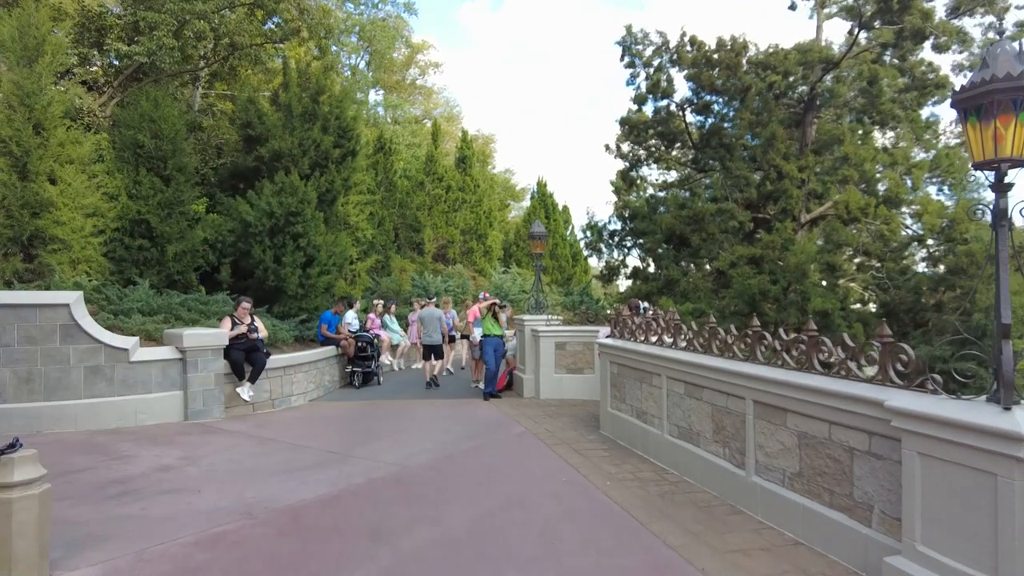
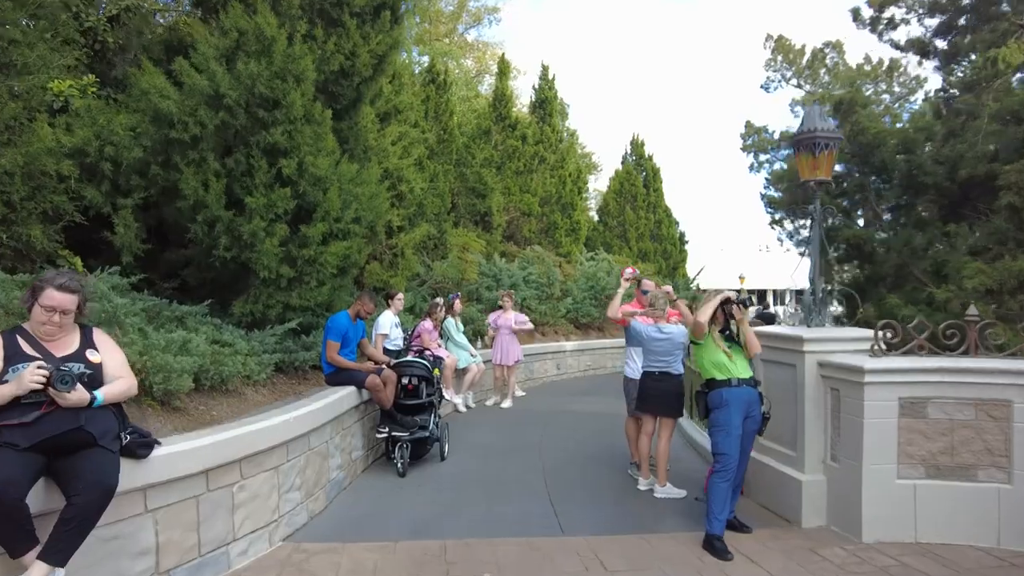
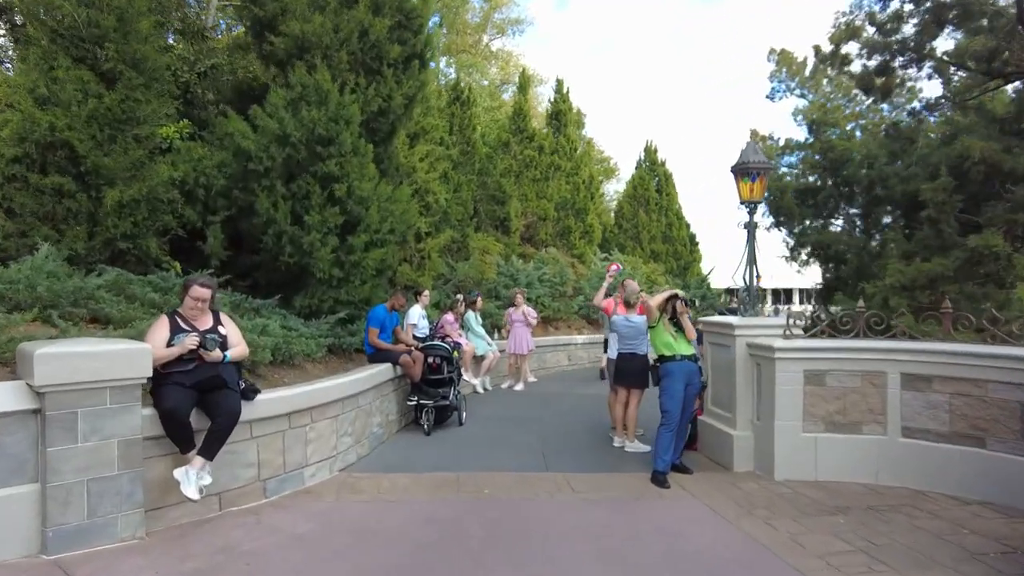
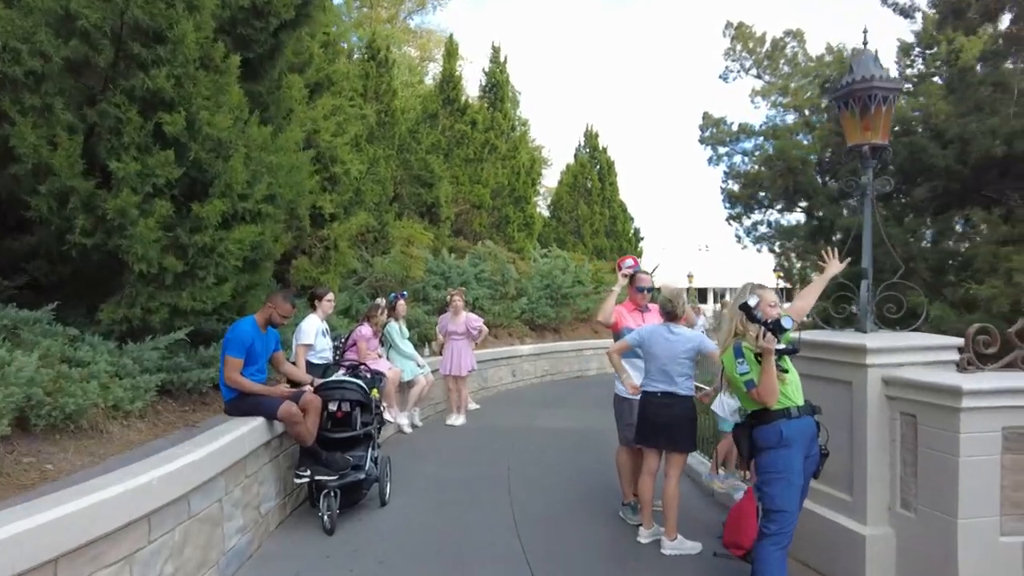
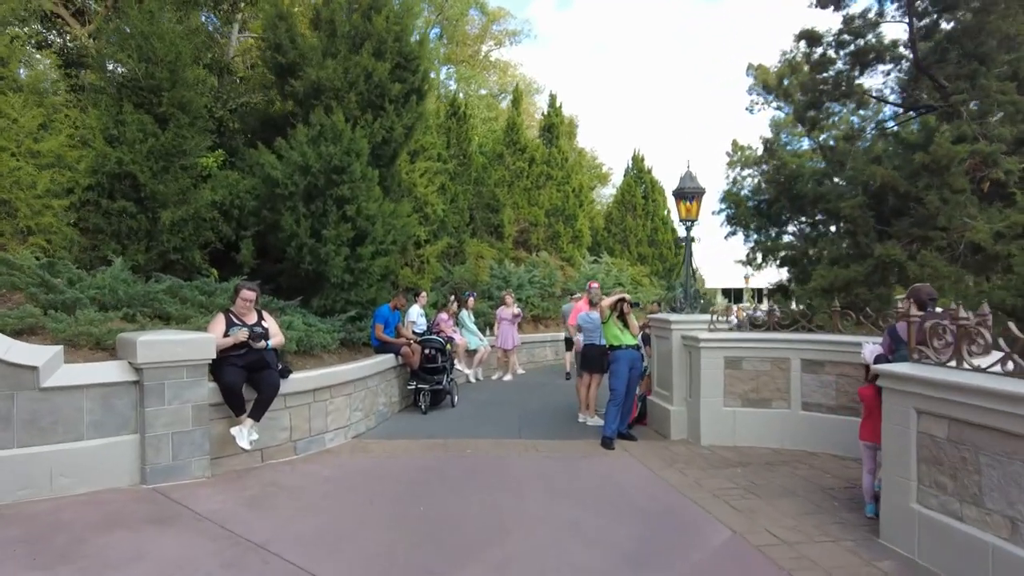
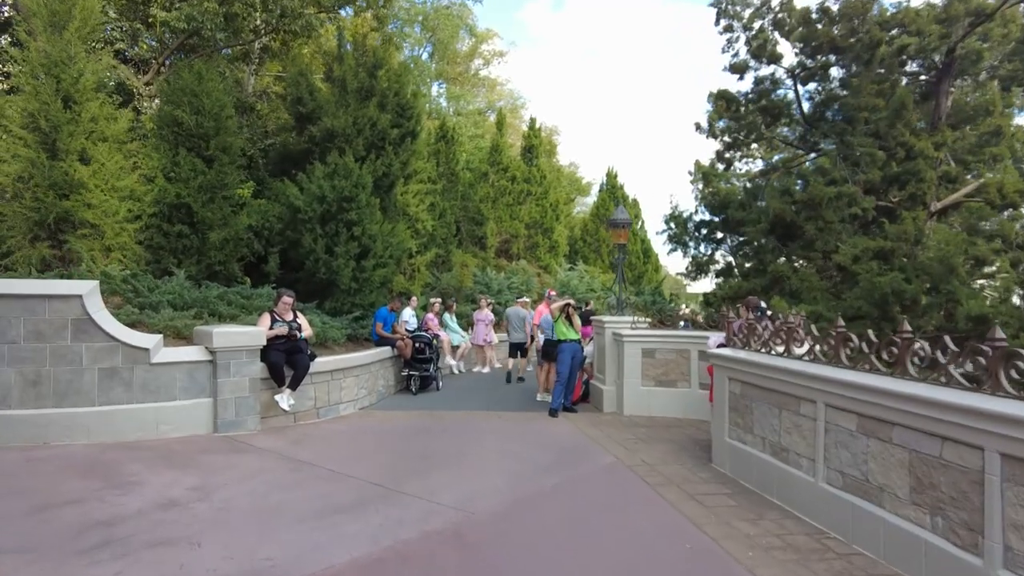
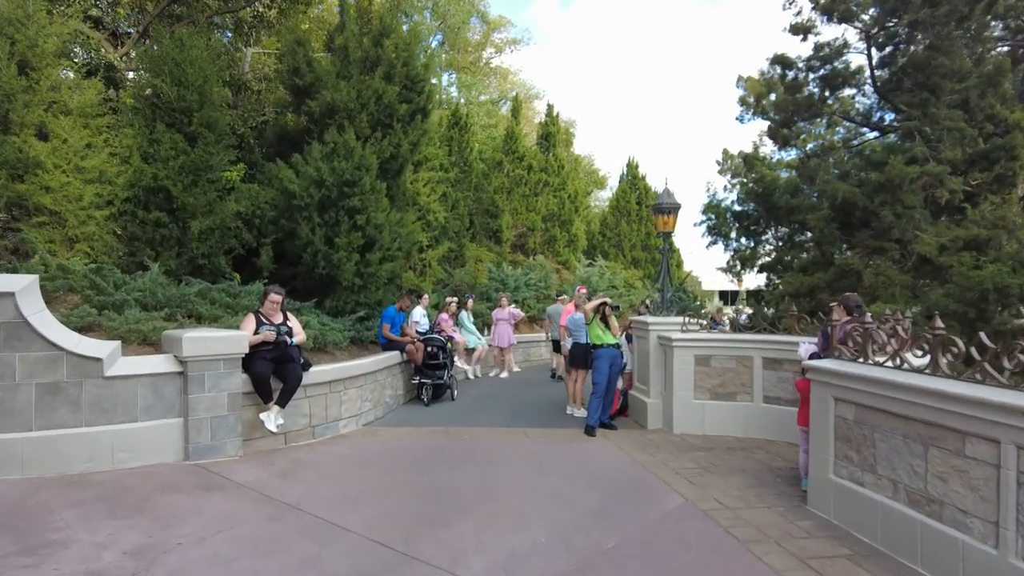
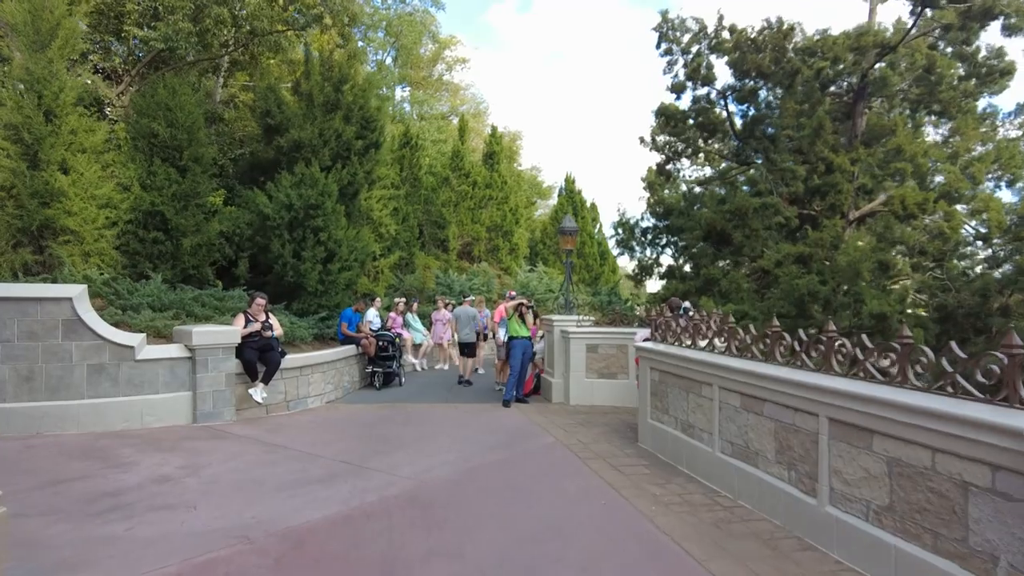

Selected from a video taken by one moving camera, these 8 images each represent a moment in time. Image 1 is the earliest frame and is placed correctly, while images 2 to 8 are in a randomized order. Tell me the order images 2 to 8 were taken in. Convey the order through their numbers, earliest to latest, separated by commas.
8, 6, 7, 5, 3, 2, 4
